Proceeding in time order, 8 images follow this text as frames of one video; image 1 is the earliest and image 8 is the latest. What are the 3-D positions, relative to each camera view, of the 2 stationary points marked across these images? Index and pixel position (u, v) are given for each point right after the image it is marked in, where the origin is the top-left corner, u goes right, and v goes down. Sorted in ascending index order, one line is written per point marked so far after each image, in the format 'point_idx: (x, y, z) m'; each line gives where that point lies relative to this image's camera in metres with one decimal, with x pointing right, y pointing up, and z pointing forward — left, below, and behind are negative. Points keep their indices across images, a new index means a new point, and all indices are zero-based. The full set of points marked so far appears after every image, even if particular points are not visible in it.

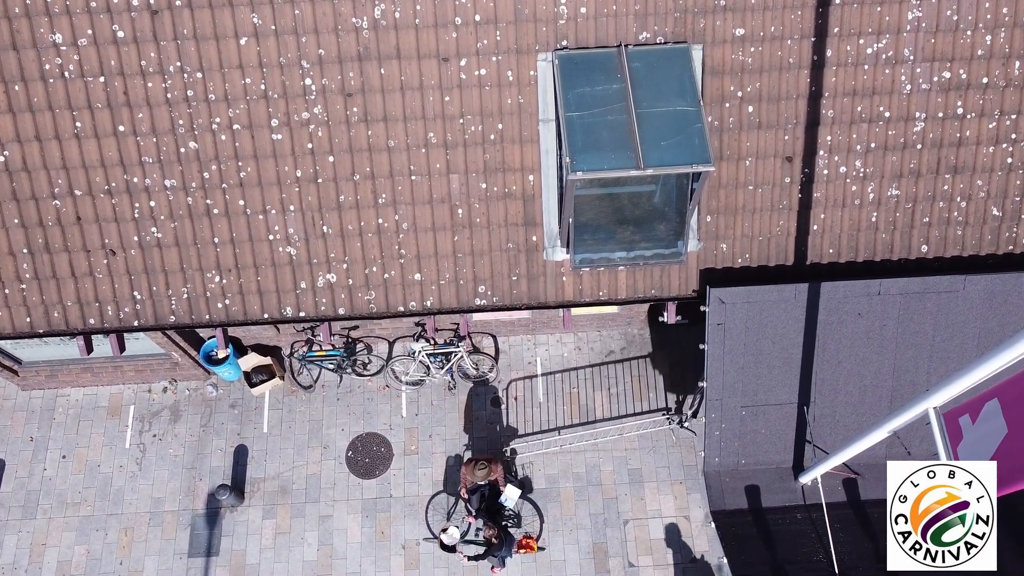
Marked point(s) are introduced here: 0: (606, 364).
0: (+1.8, -1.5, +12.8) m
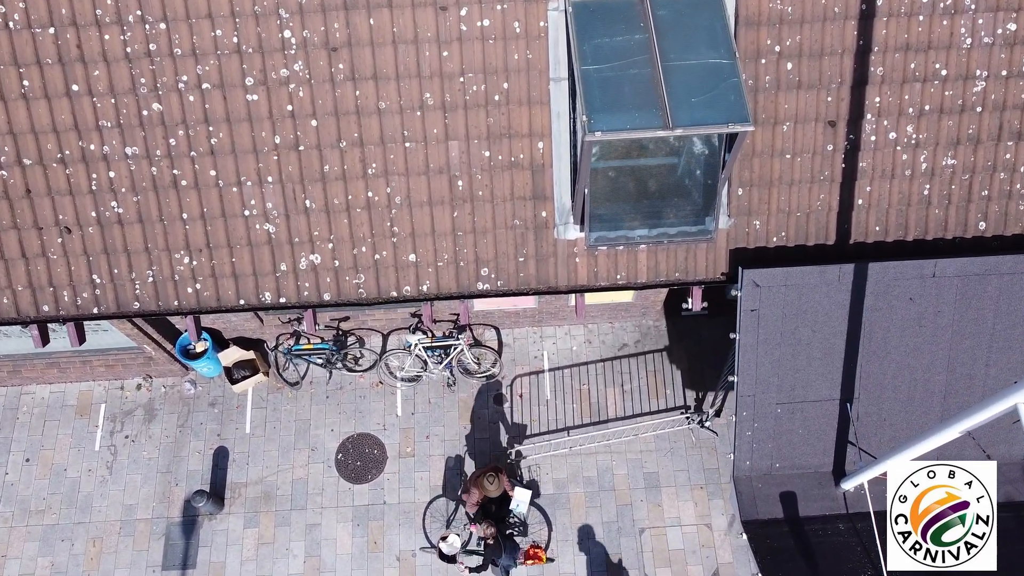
0: (+1.9, -1.2, +11.8) m
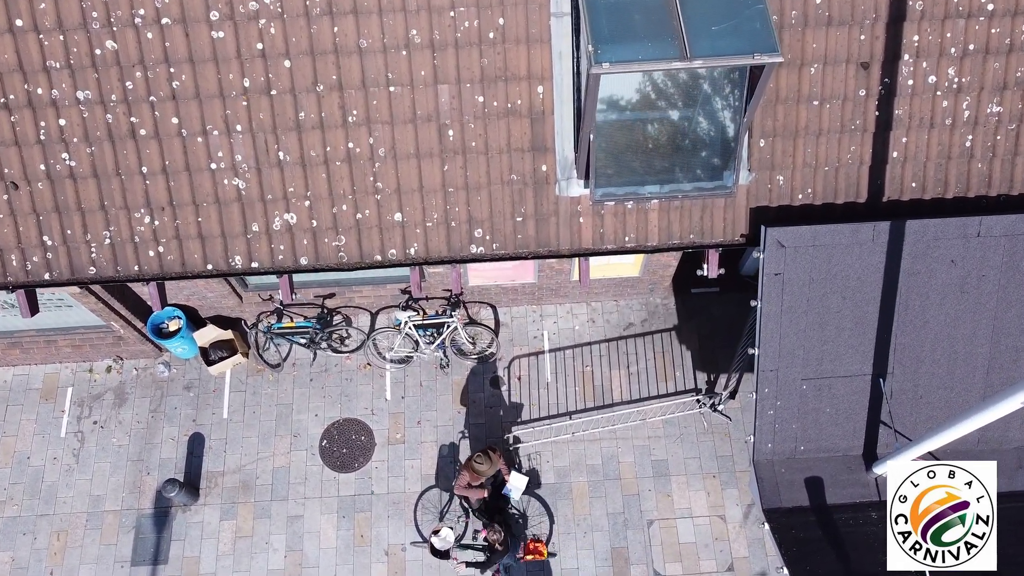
0: (+1.8, -0.8, +11.0) m
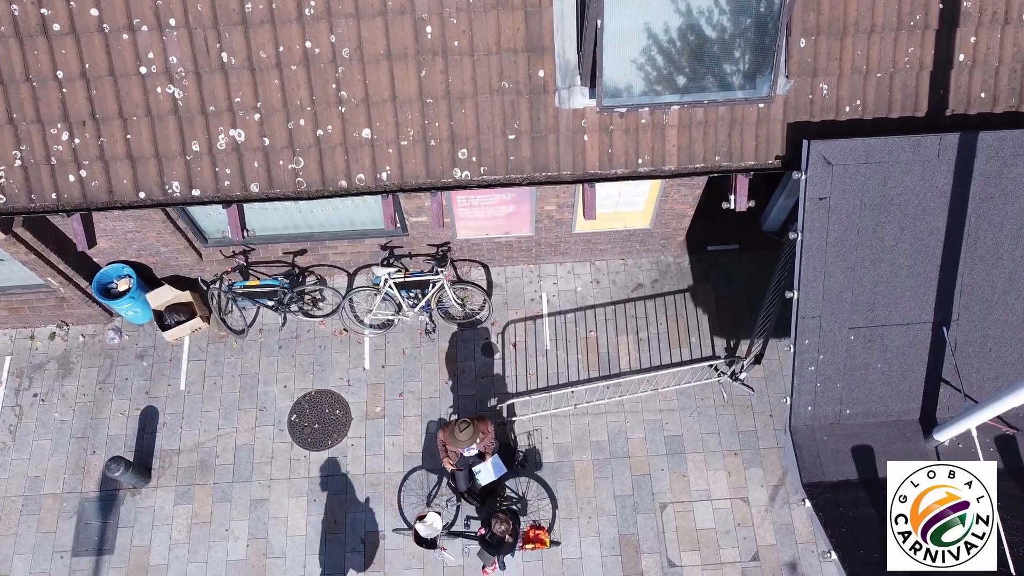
0: (+1.7, -0.2, +9.8) m
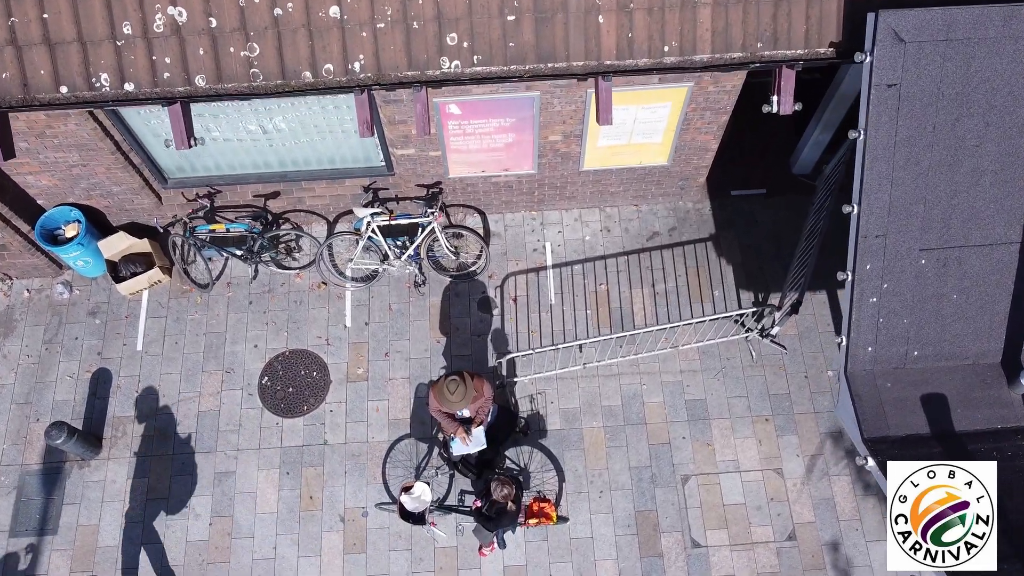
0: (+1.7, +0.5, +8.7) m
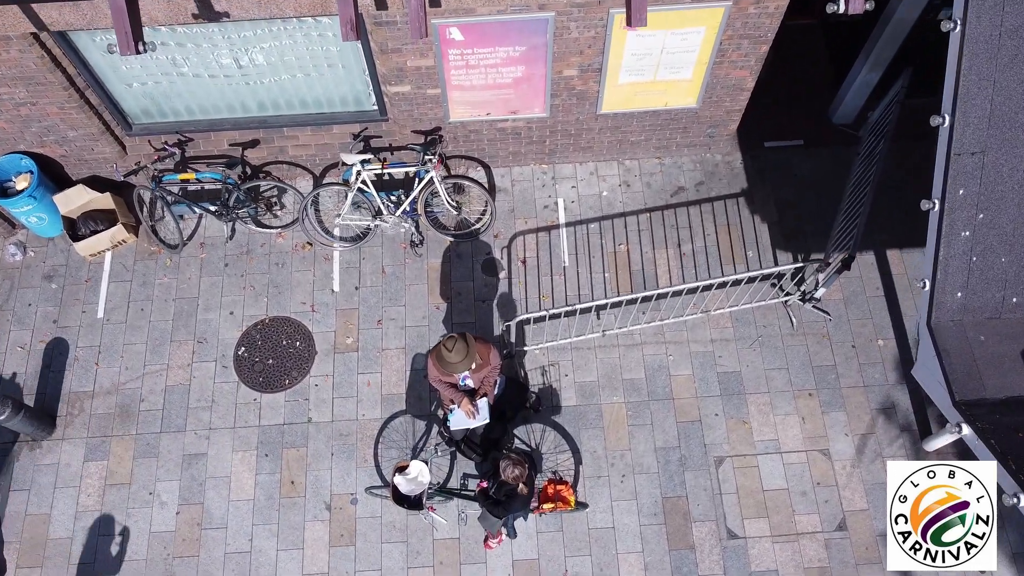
0: (+1.8, +0.9, +7.8) m
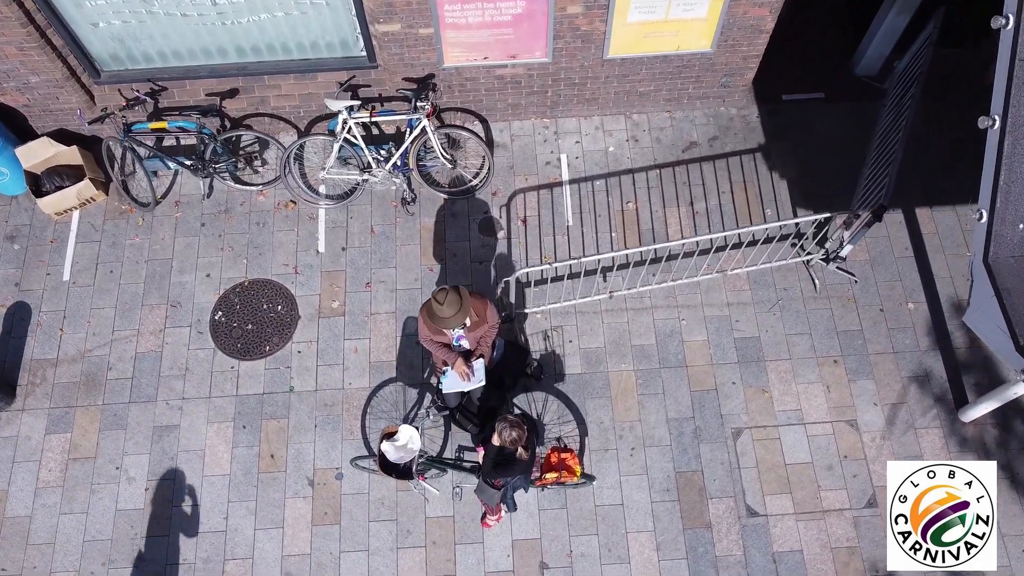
0: (+1.8, +1.3, +7.2) m
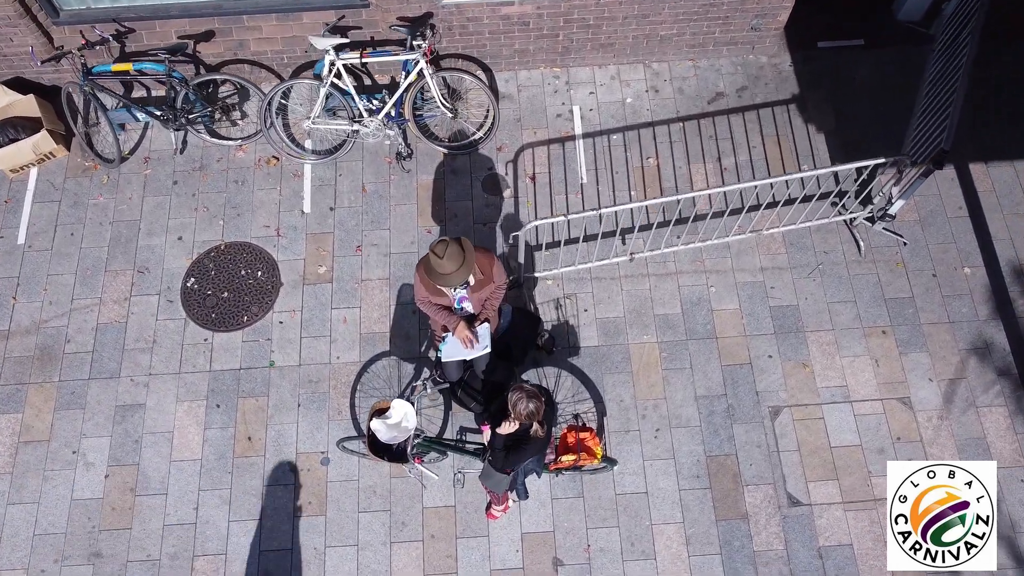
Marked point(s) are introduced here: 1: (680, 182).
0: (+1.9, +1.6, +6.5) m
1: (+1.6, +1.0, +6.2) m
